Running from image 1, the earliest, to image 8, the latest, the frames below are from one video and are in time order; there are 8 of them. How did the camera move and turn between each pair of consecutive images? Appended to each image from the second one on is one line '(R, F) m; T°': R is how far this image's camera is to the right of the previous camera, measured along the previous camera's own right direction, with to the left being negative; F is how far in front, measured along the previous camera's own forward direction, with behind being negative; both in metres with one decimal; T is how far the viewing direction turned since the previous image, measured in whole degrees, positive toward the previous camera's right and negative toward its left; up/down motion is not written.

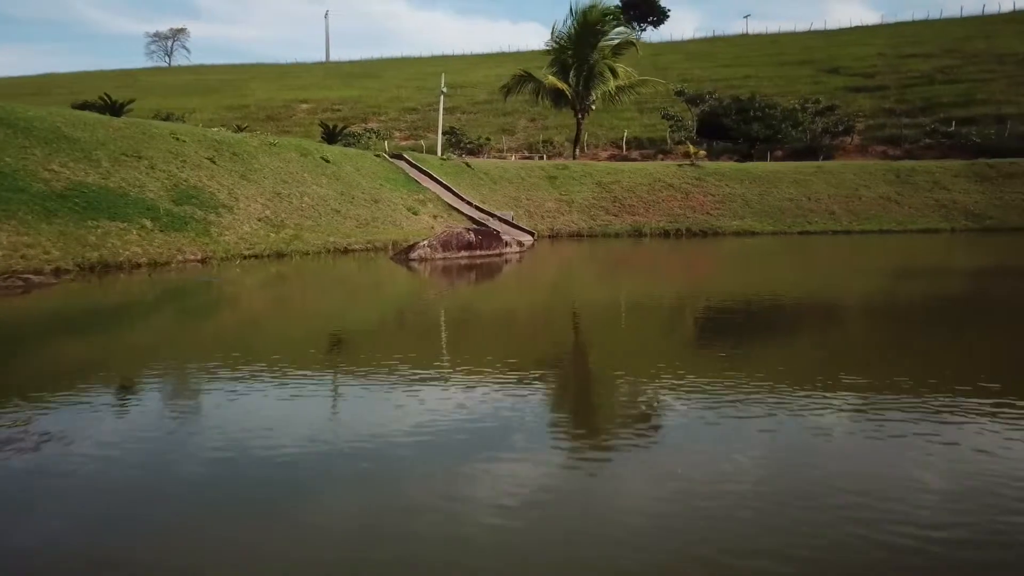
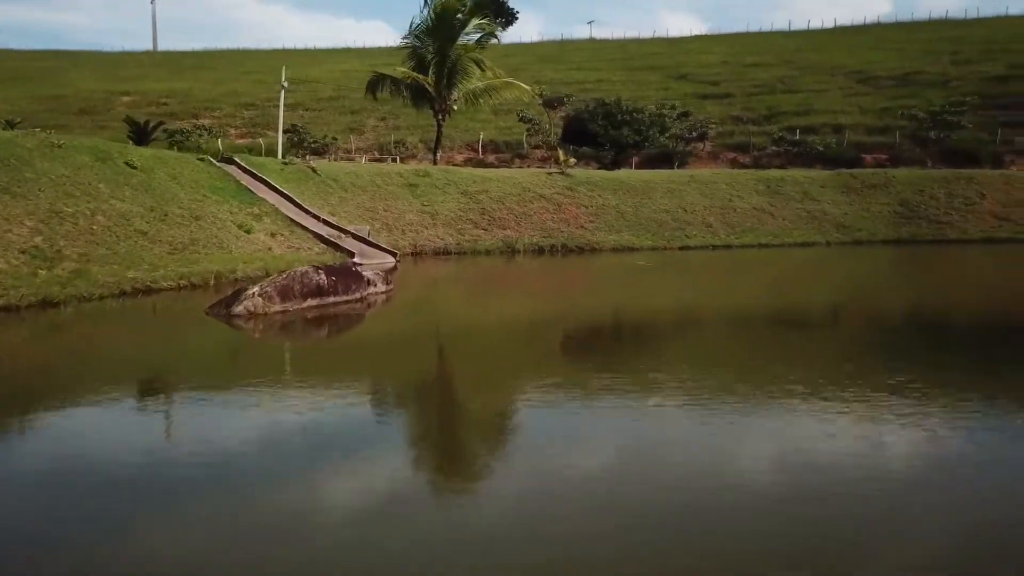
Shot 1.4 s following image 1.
(-0.2, +2.7) m; +10°
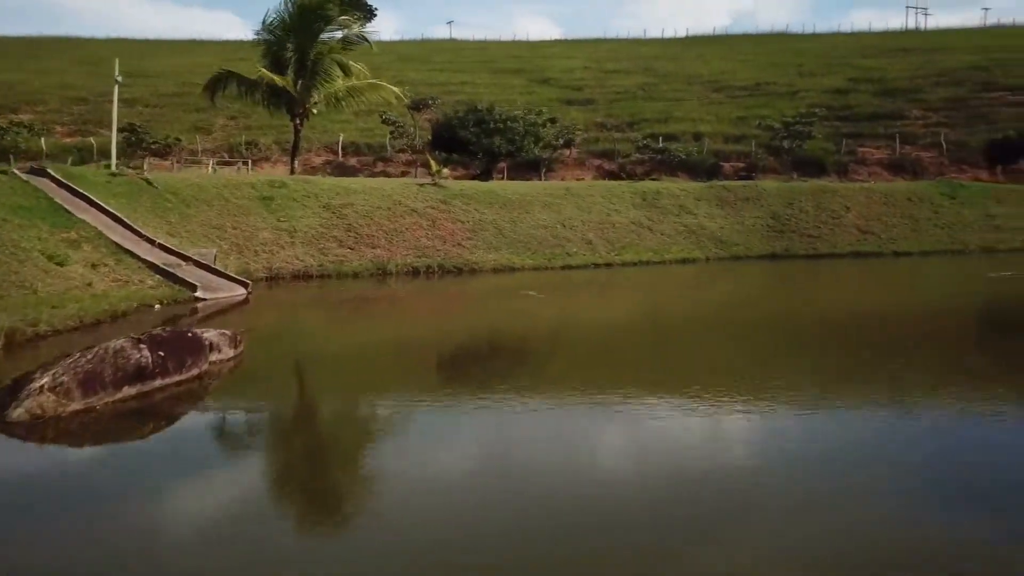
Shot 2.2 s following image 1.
(-0.2, +1.7) m; +10°
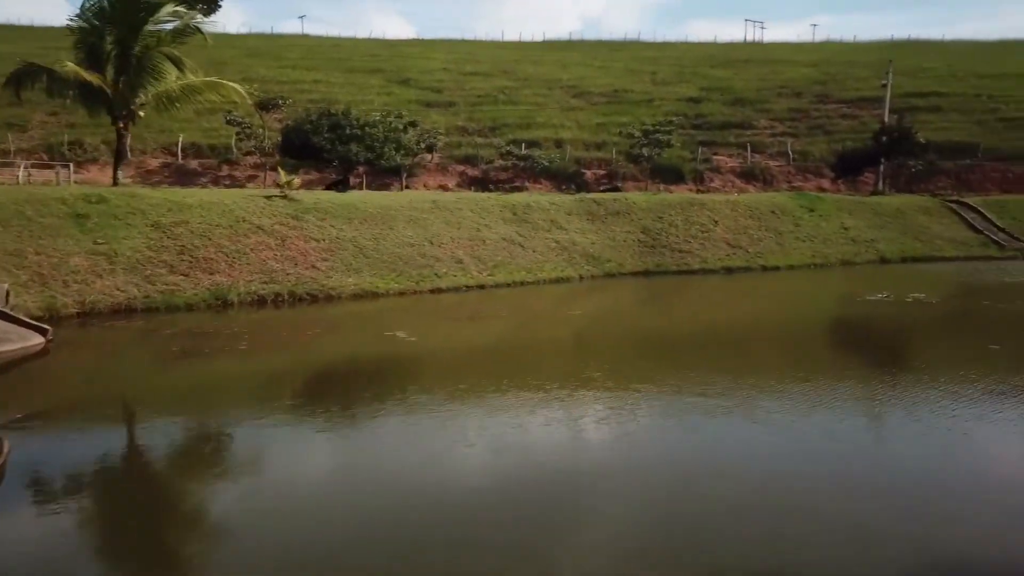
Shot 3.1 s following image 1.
(-0.1, +1.7) m; +10°
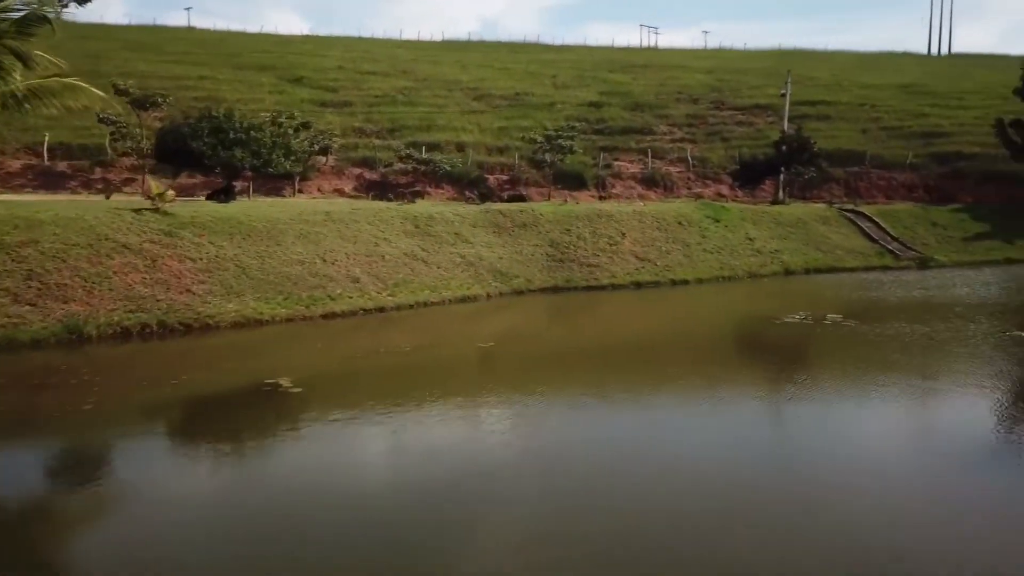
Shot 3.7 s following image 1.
(0.0, +1.4) m; +7°
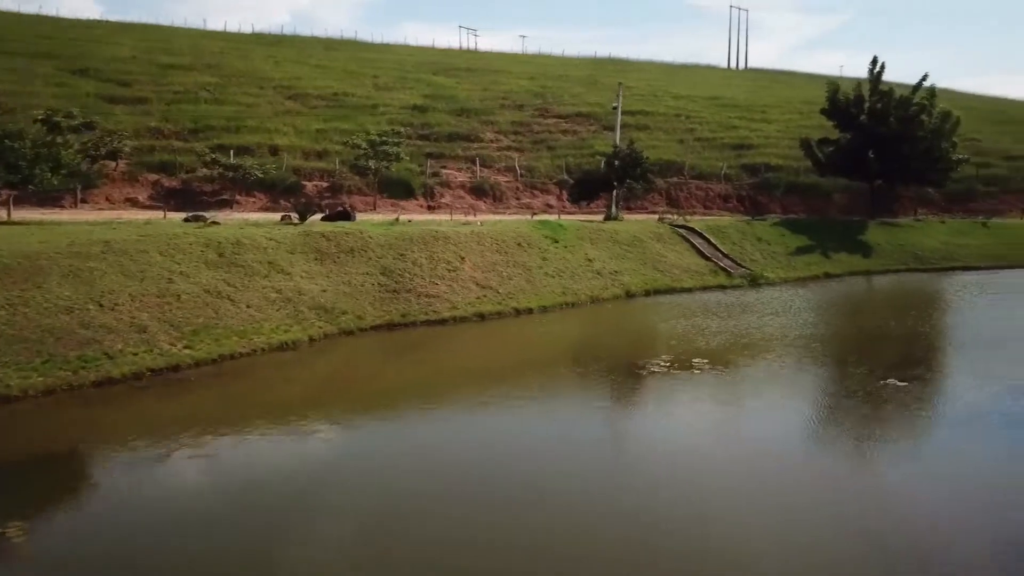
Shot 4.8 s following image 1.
(-0.1, +2.5) m; +12°
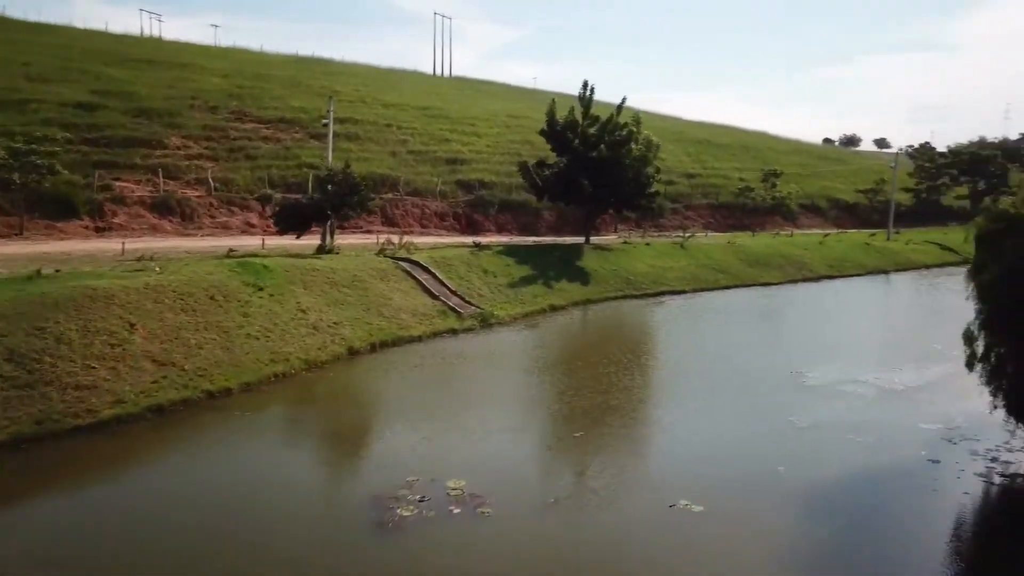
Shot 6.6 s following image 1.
(+0.2, +3.8) m; +20°
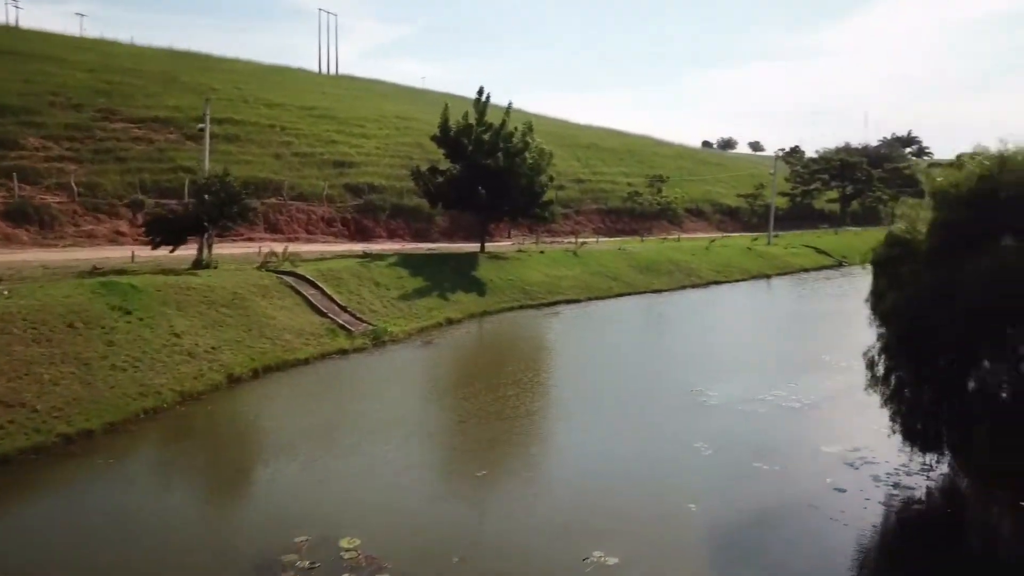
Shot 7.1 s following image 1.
(-0.1, +1.0) m; +8°
